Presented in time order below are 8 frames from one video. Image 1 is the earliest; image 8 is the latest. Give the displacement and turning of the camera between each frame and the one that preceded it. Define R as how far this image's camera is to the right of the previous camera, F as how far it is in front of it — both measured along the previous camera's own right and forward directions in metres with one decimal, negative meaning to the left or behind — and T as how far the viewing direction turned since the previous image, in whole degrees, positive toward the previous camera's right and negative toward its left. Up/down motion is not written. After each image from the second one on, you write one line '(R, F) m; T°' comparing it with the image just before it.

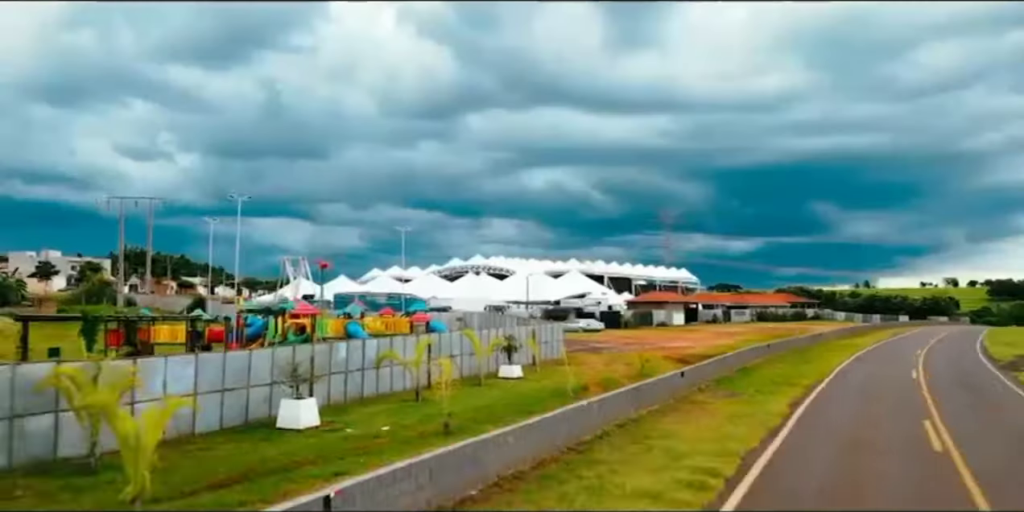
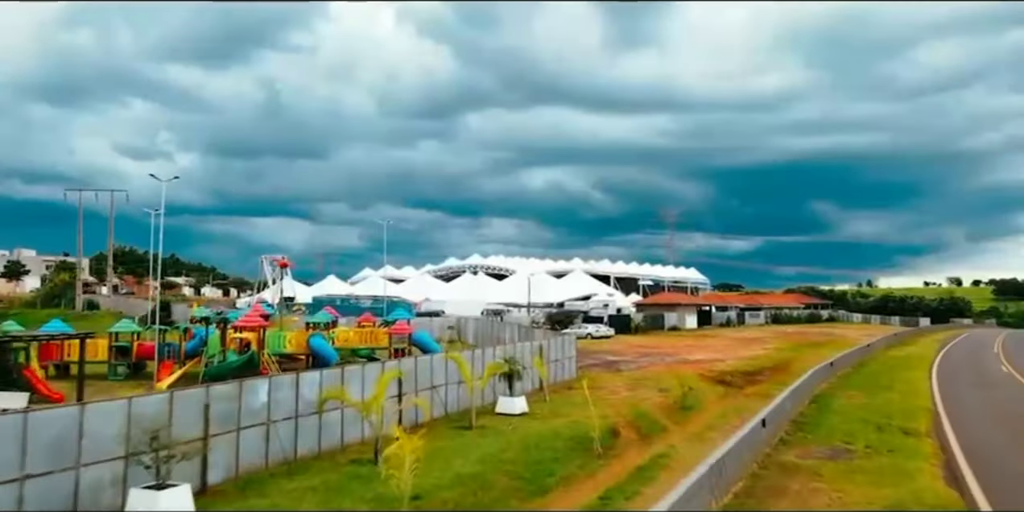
(0.0, +5.6) m; 0°
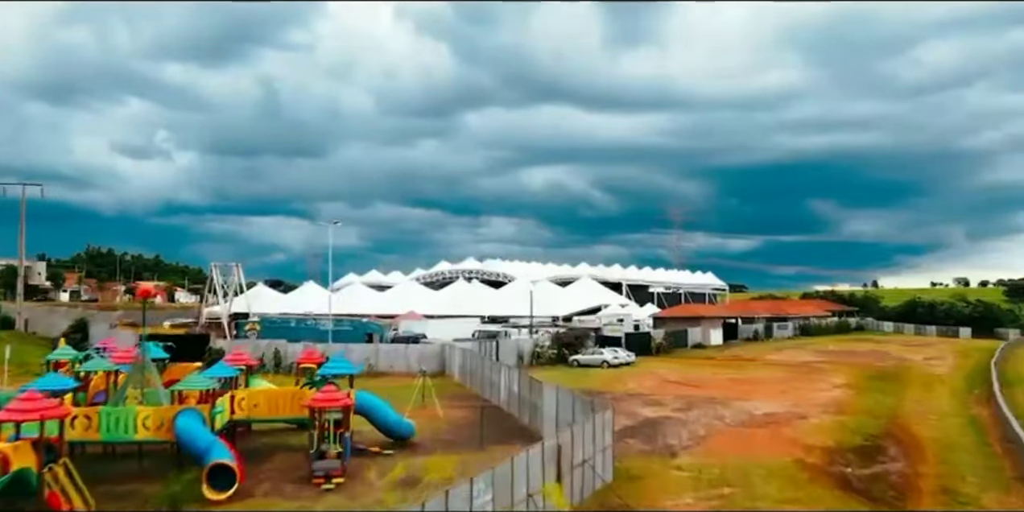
(+0.1, +9.5) m; 0°
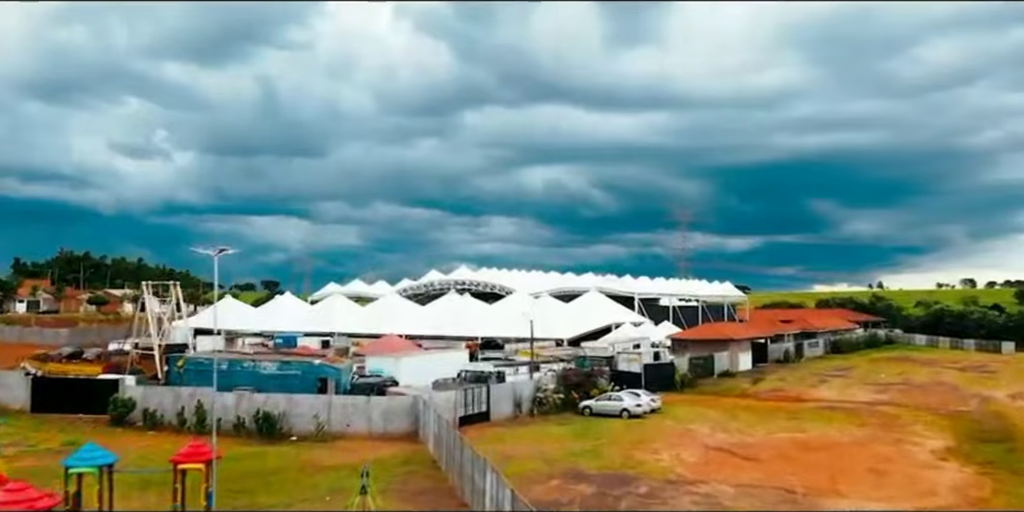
(+0.2, +8.5) m; 0°
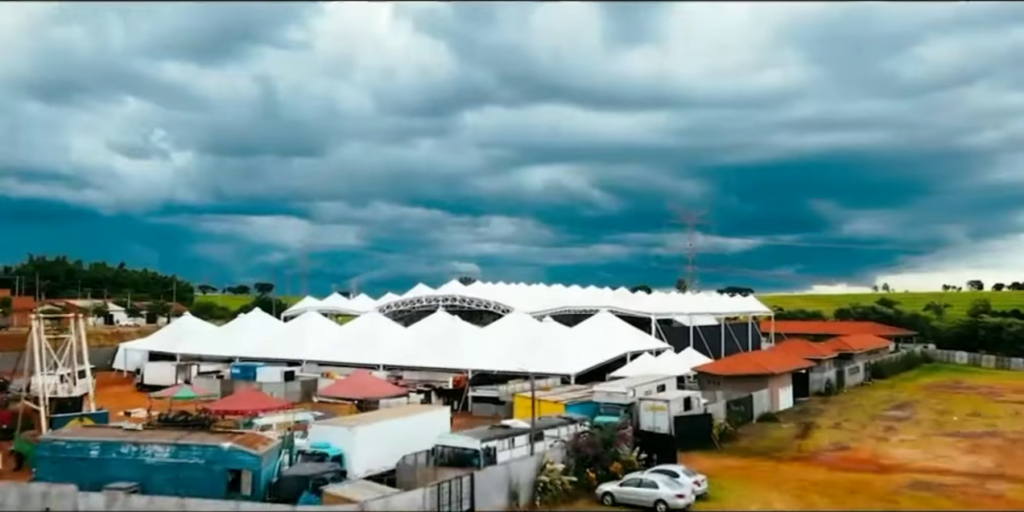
(+0.2, +8.8) m; 0°
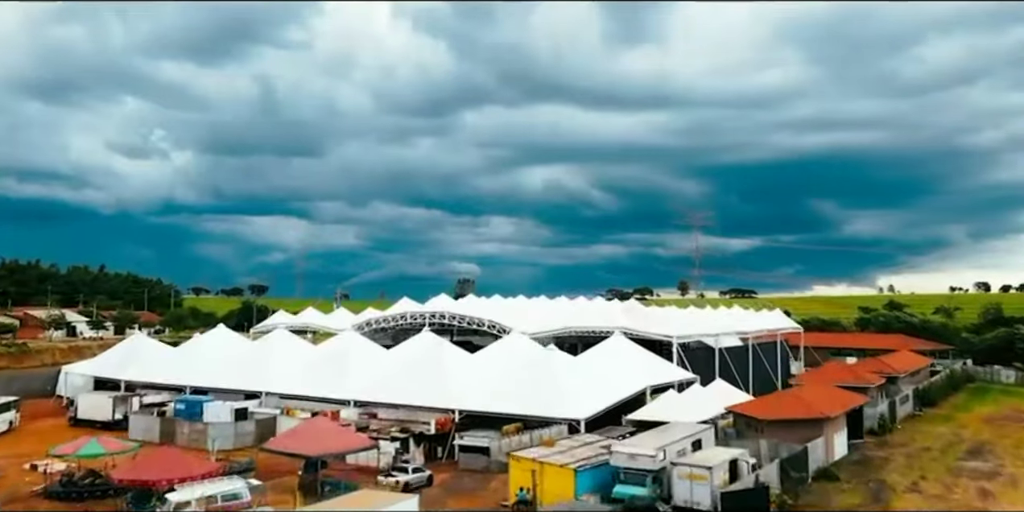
(+0.2, +8.2) m; 0°
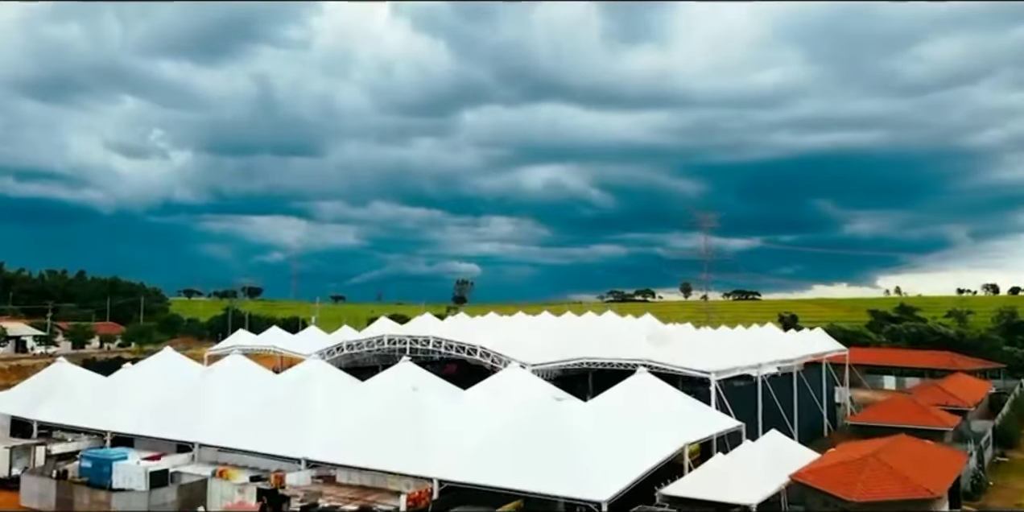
(+0.1, +9.4) m; 0°
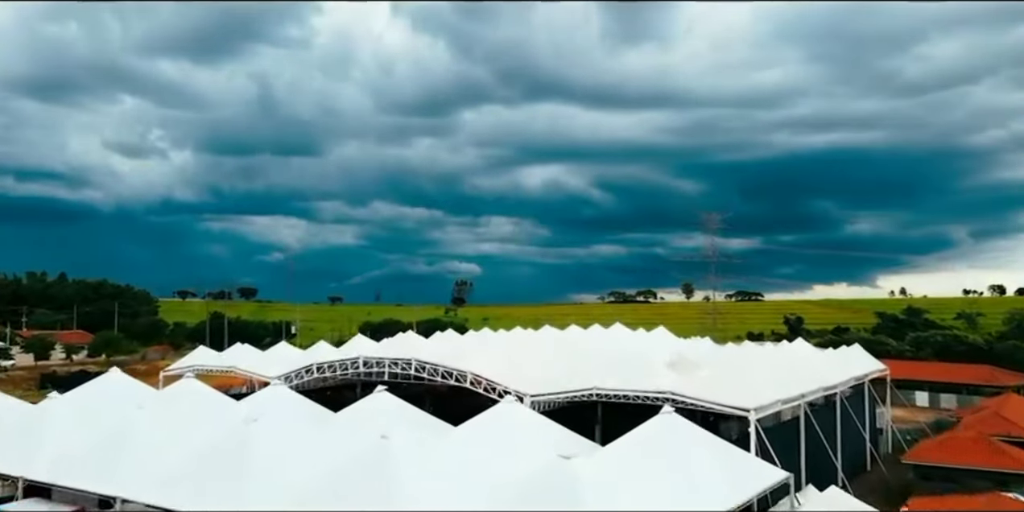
(+0.2, +6.7) m; 0°
